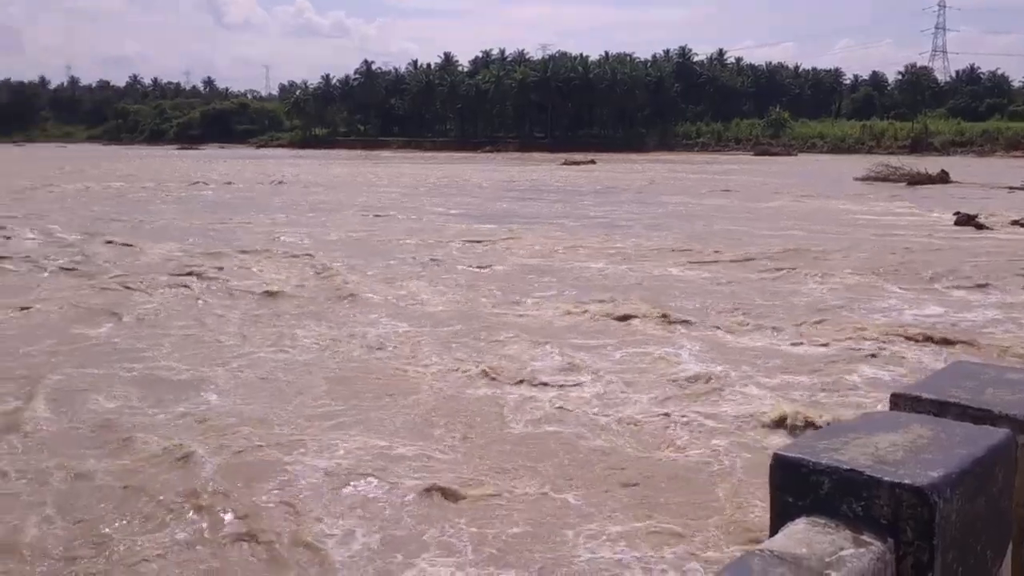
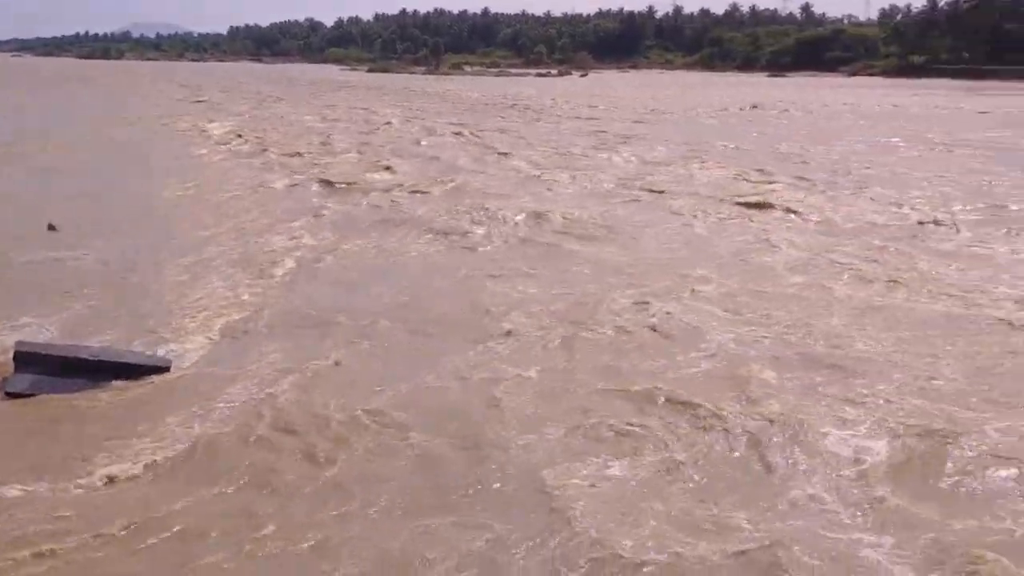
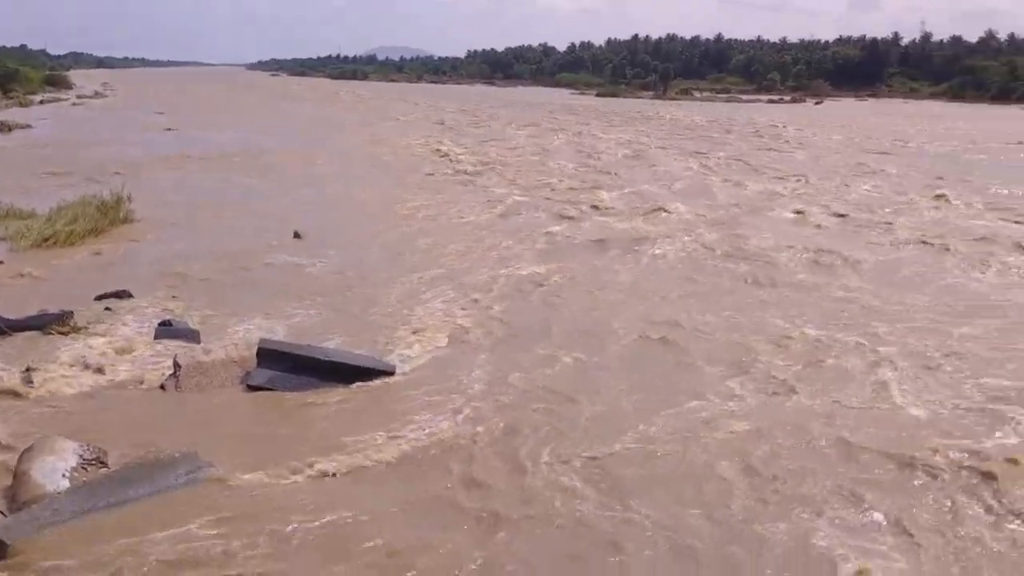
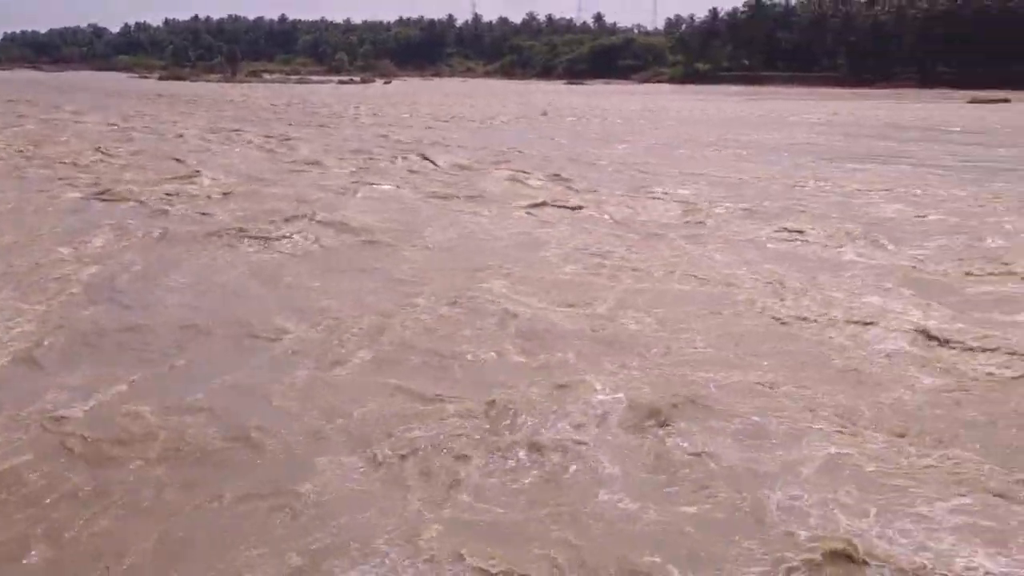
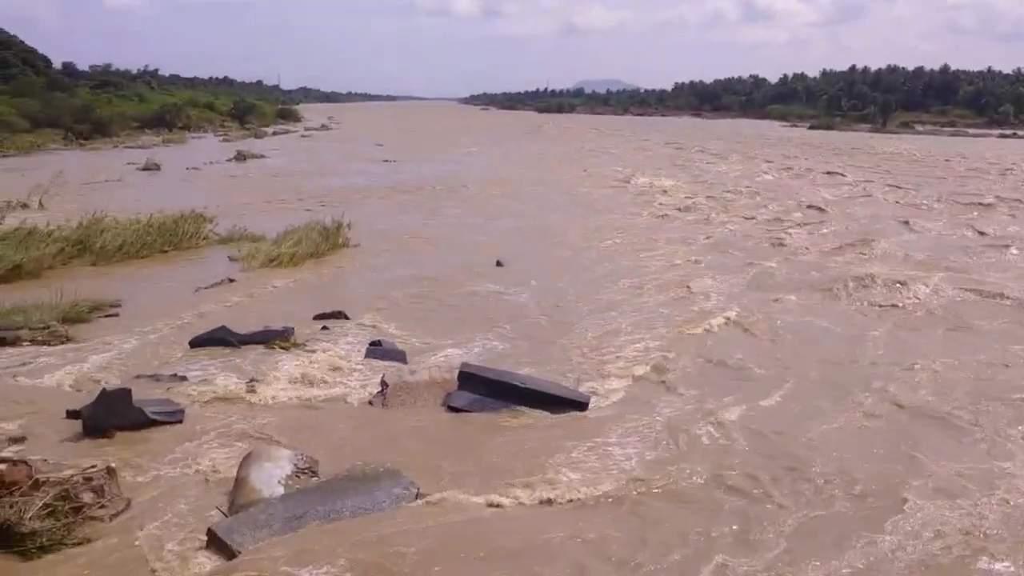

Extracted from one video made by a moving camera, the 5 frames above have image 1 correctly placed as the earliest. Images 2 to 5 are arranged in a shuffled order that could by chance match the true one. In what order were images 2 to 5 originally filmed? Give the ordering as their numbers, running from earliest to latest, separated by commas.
5, 3, 2, 4
